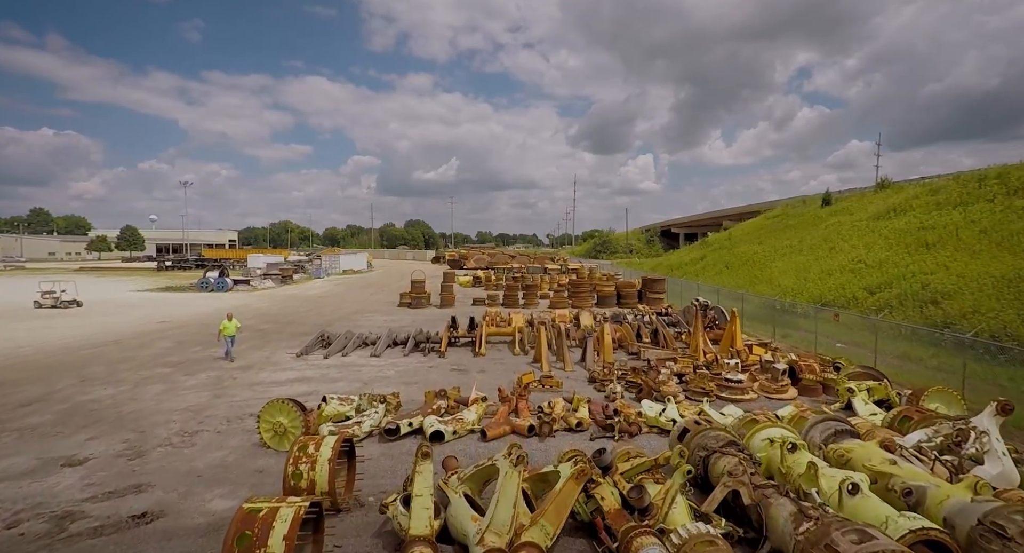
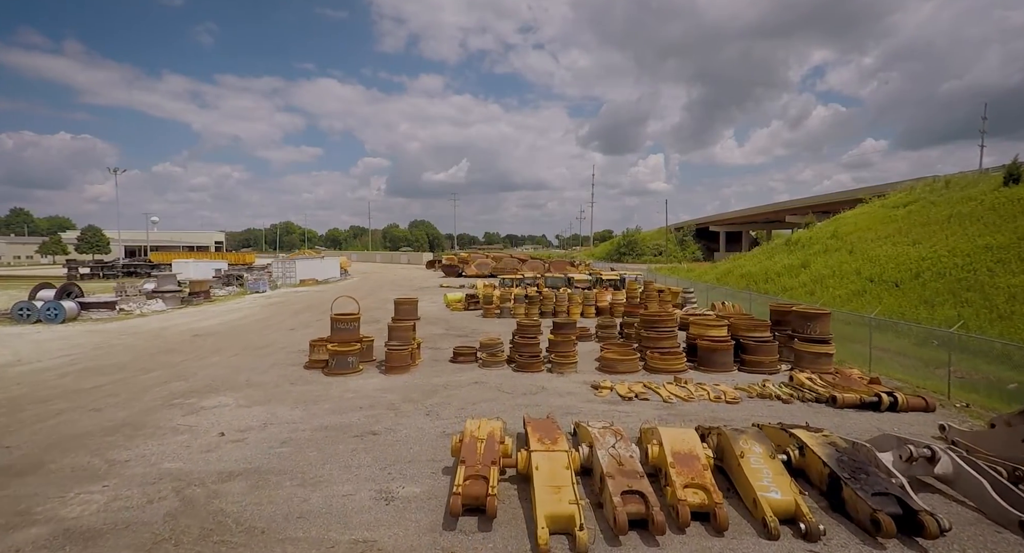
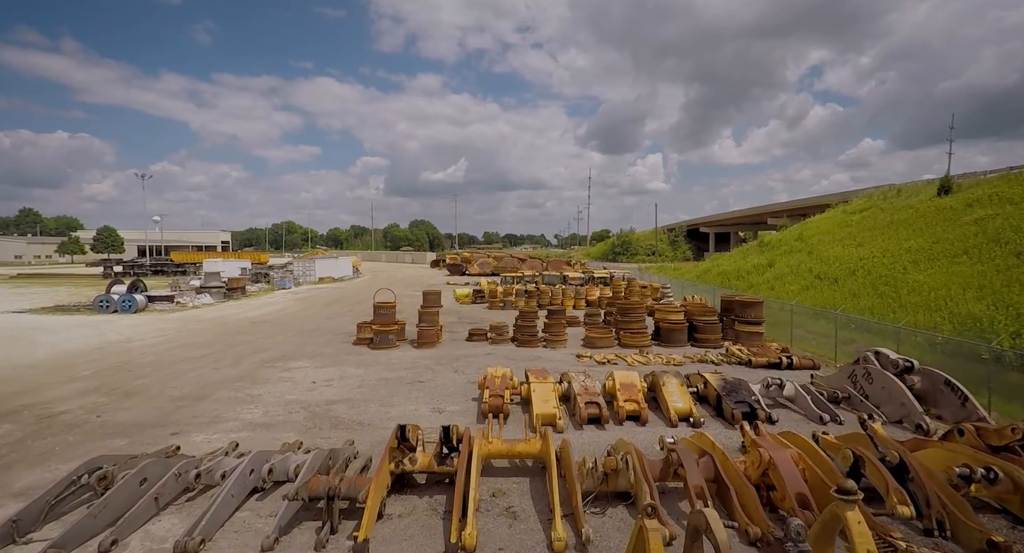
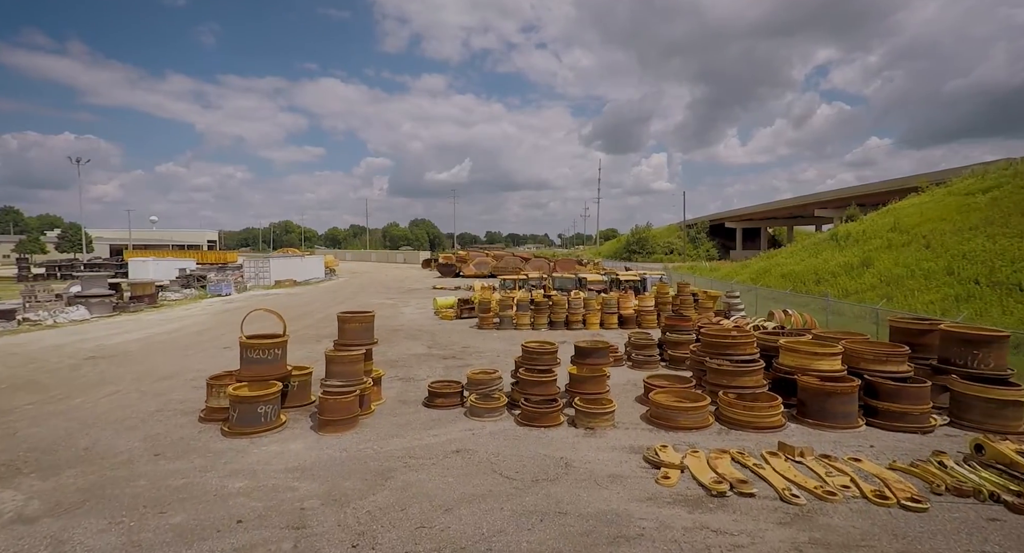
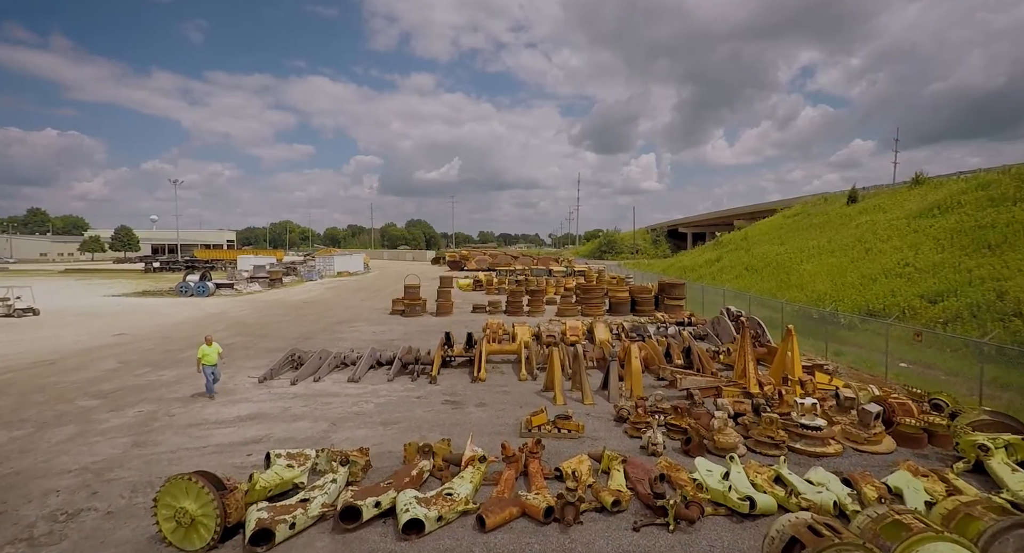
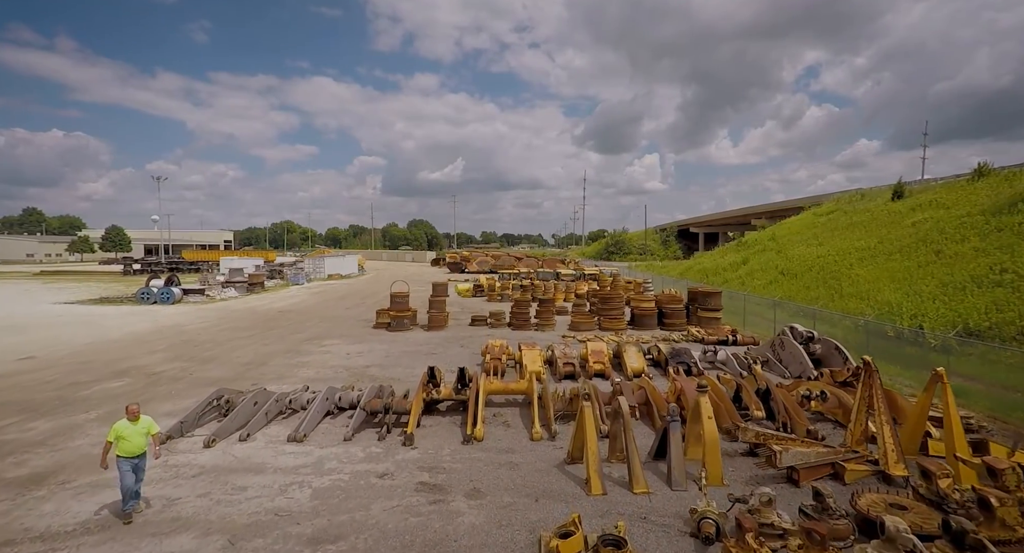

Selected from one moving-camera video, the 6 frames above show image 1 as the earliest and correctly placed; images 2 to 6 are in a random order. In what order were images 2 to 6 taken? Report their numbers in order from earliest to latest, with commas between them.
5, 6, 3, 2, 4
